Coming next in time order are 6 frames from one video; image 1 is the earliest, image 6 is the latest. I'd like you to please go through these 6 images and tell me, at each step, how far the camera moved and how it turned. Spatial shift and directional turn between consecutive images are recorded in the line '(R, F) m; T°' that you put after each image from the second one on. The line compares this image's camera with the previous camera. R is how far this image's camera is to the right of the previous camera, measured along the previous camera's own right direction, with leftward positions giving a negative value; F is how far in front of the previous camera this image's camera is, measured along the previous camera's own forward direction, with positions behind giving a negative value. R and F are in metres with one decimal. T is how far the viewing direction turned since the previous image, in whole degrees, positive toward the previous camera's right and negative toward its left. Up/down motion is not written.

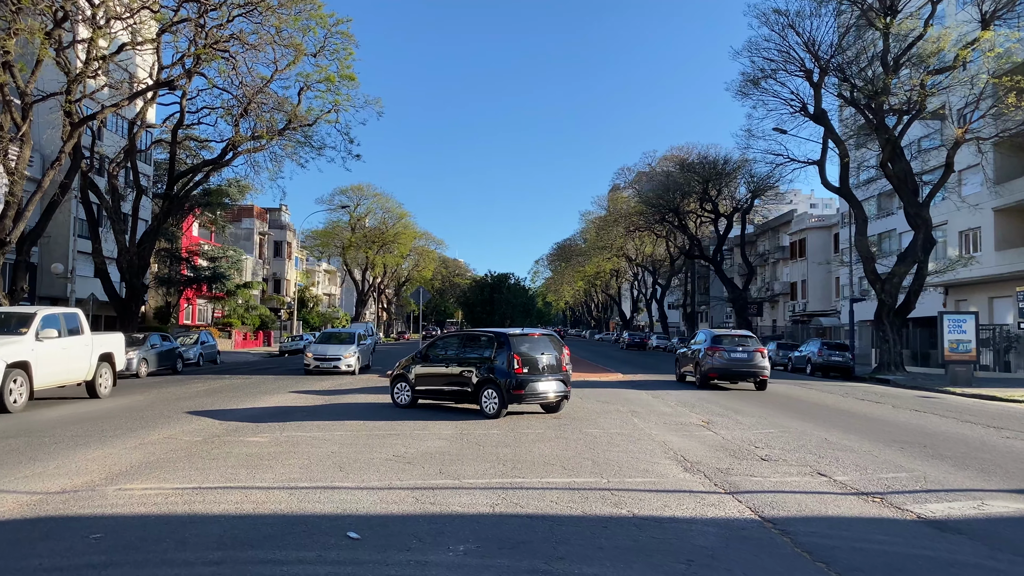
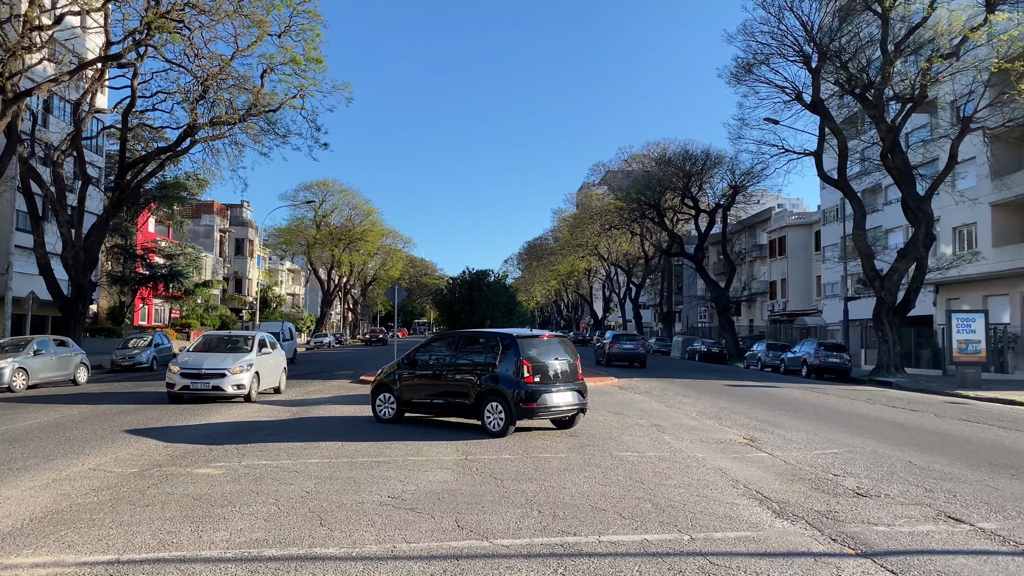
(-0.5, +1.8) m; +2°
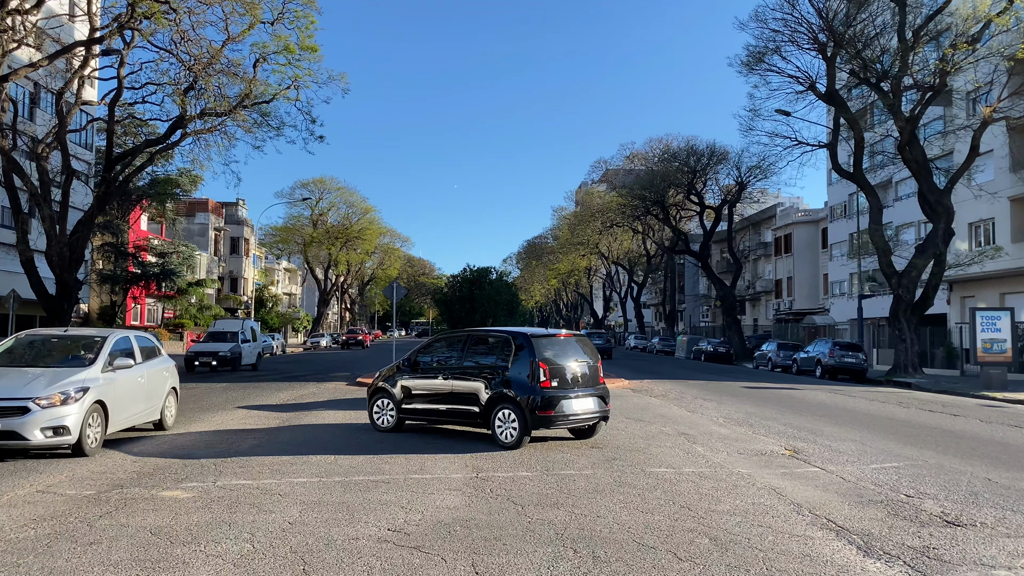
(-0.2, +1.0) m; 0°
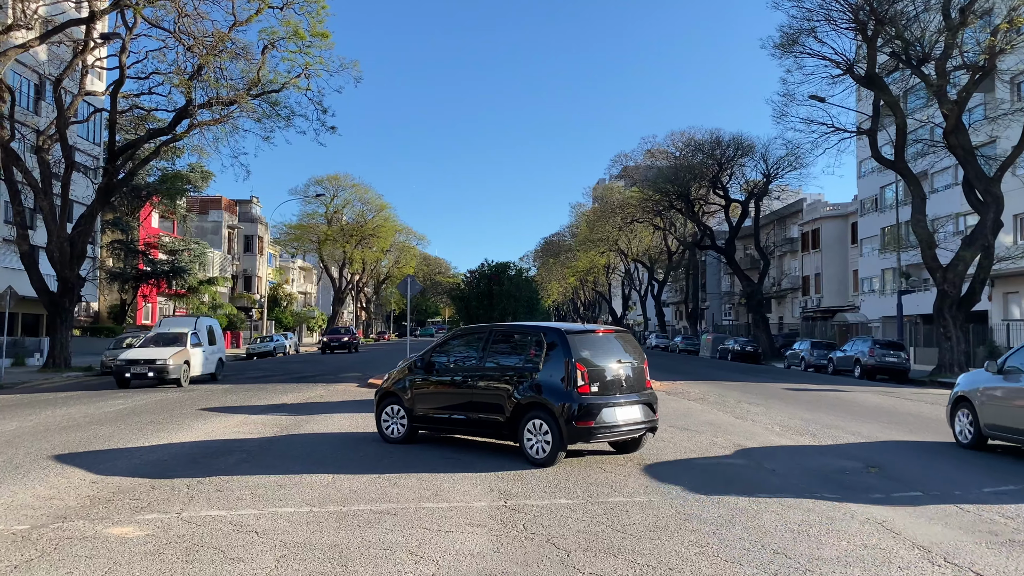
(-0.1, +1.3) m; -1°
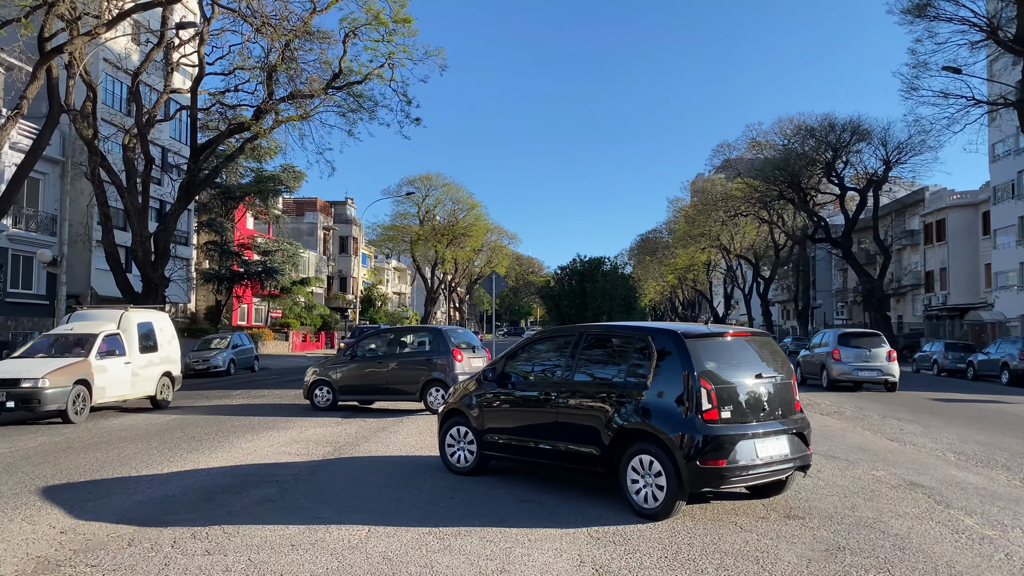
(0.0, +1.8) m; -6°
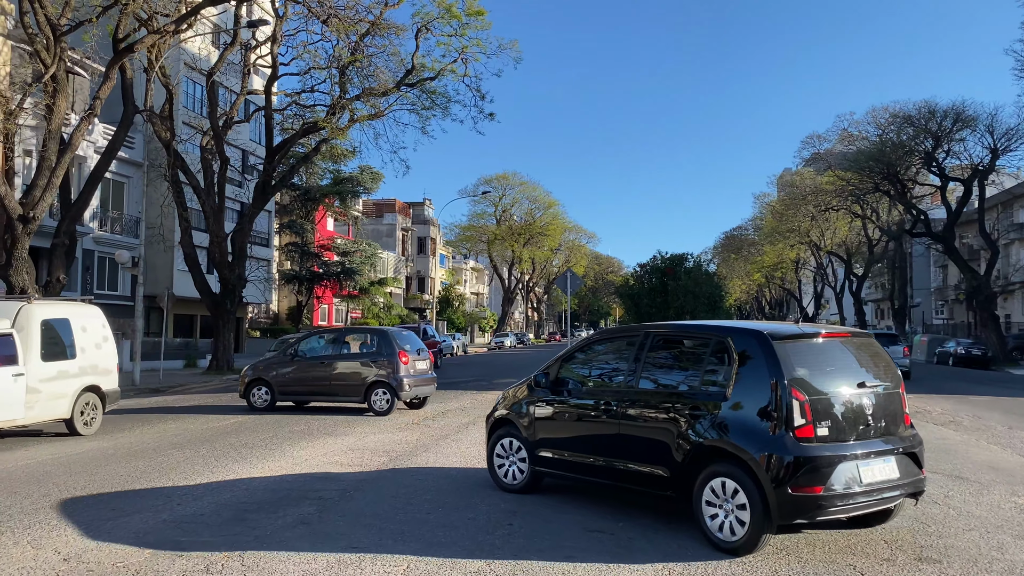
(+0.2, +0.7) m; -6°
